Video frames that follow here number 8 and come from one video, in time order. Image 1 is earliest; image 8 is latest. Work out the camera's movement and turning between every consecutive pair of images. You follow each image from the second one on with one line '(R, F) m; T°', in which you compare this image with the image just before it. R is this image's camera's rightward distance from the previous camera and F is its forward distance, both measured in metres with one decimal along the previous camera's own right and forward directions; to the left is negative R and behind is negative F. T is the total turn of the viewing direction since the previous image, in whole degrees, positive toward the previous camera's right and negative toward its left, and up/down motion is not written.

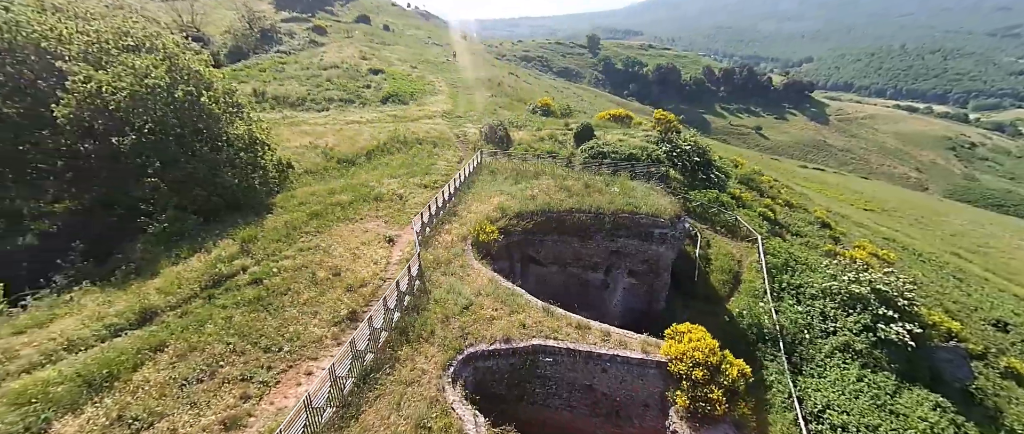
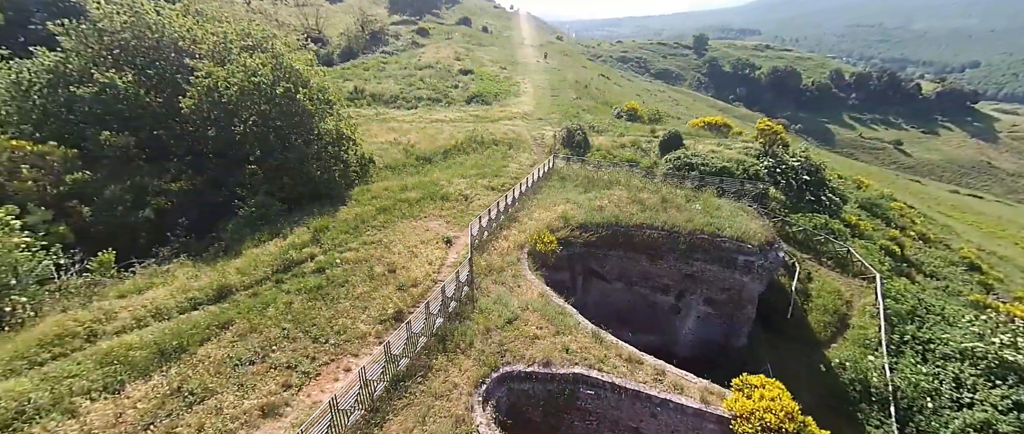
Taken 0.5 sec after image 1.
(+0.8, +0.8) m; -12°
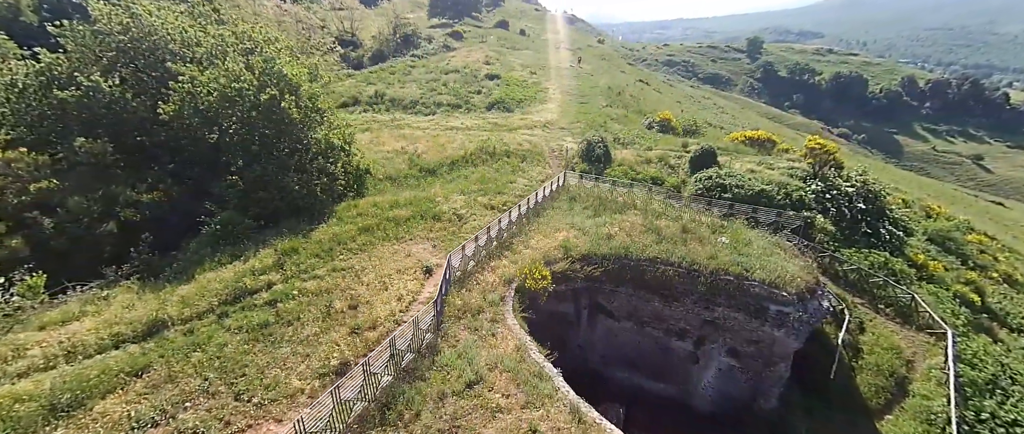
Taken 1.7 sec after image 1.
(+1.7, +2.2) m; -5°
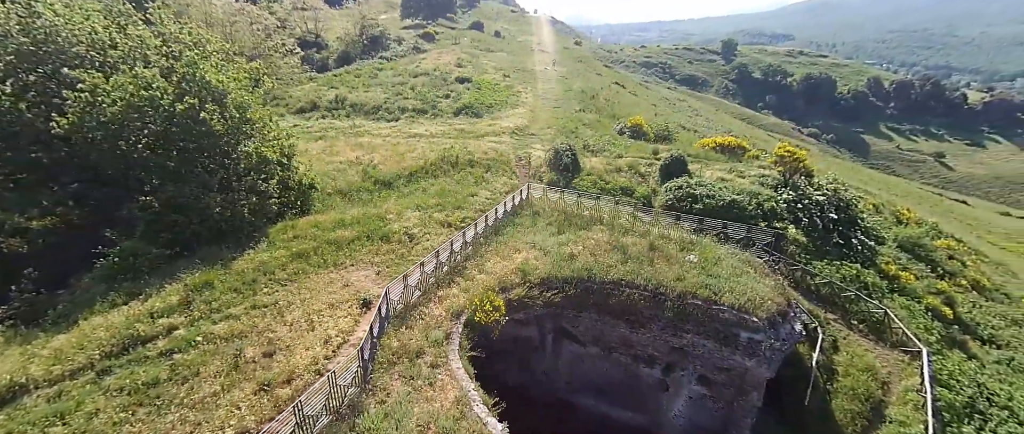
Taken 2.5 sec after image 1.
(+1.2, +1.5) m; +2°
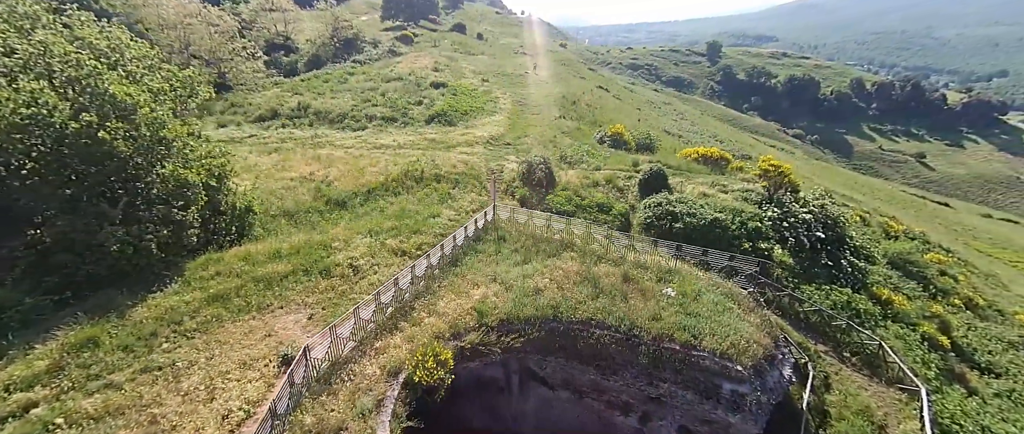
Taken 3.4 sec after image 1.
(+1.3, +1.9) m; +1°
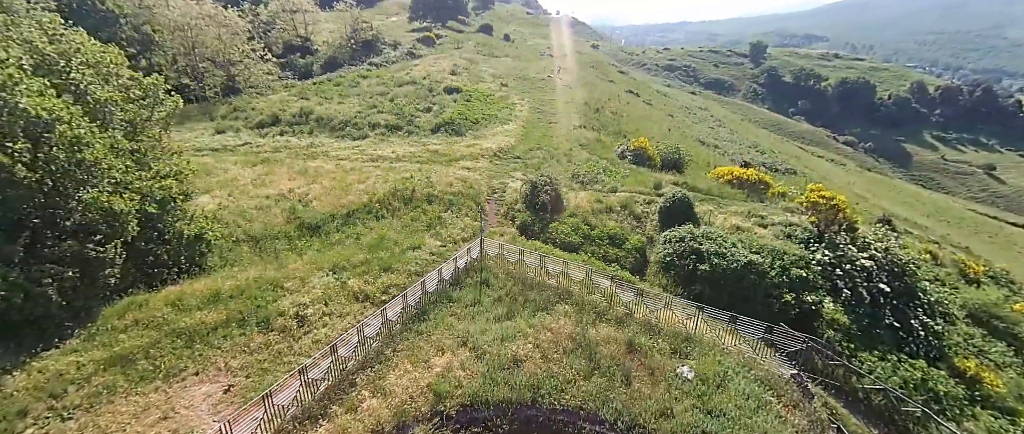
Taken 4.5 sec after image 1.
(+1.6, +3.1) m; -4°
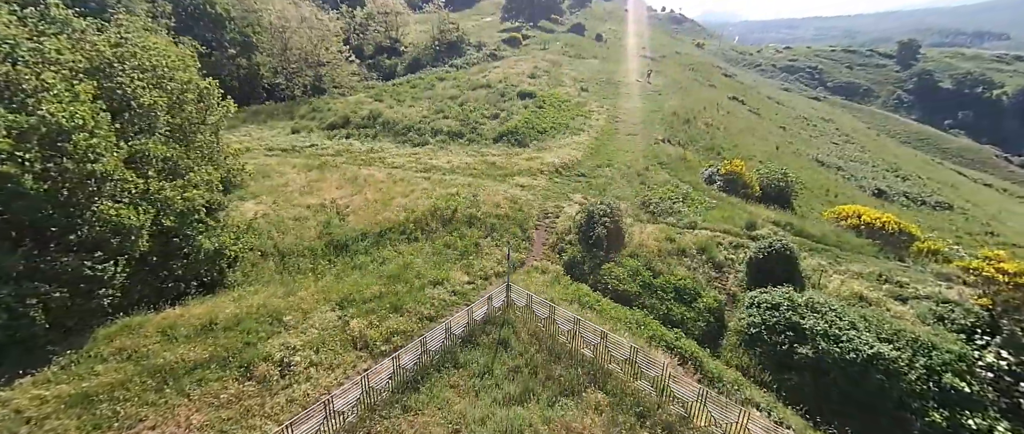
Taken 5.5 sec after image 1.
(+1.4, +3.1) m; -12°
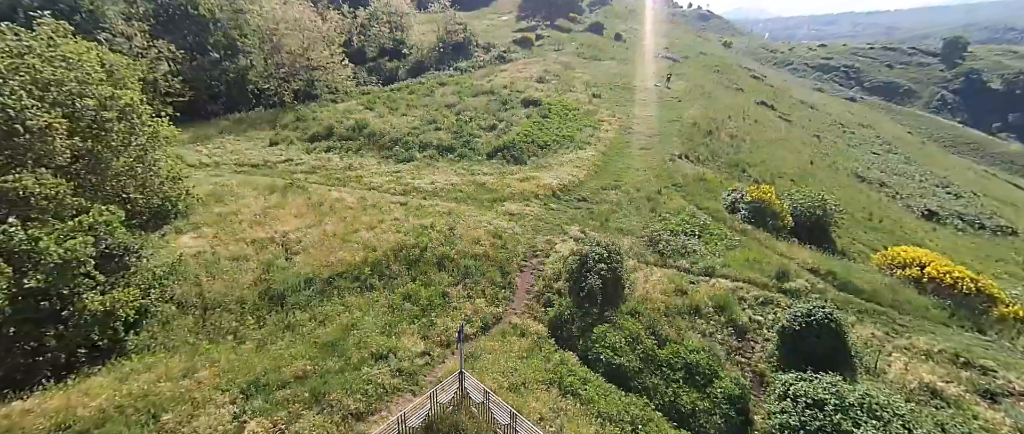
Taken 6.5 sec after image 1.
(+1.7, +3.4) m; -3°
